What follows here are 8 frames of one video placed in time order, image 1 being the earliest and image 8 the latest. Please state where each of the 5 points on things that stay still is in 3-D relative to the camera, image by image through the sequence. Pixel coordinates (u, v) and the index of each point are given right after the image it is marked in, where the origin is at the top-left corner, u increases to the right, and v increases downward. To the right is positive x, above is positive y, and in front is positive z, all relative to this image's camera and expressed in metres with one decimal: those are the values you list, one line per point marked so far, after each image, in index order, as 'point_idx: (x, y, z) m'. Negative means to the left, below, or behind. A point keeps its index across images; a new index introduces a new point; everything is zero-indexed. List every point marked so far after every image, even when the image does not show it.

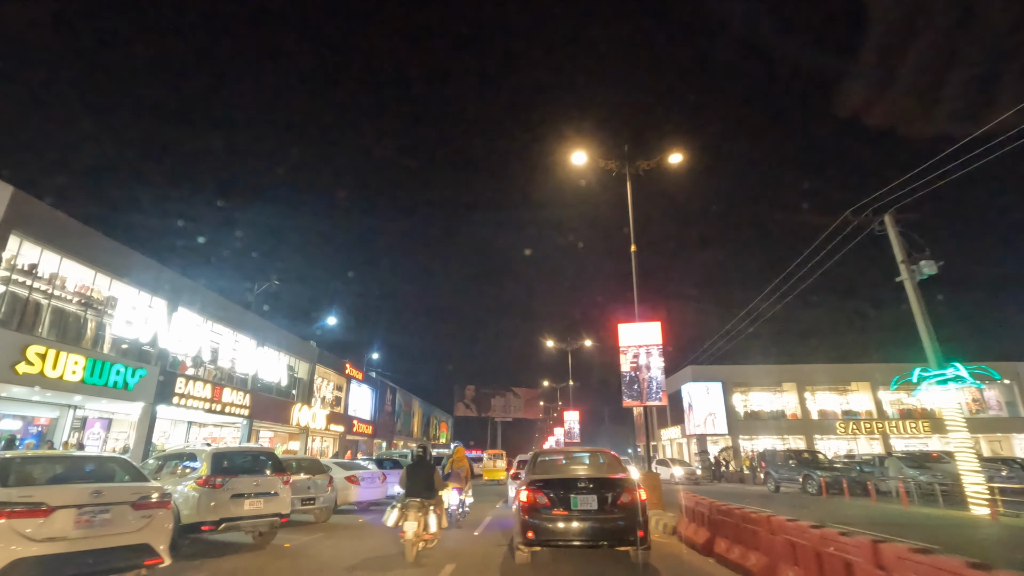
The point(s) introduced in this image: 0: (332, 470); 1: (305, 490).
0: (-4.7, -4.7, +14.8) m
1: (-4.3, -4.2, +11.9) m
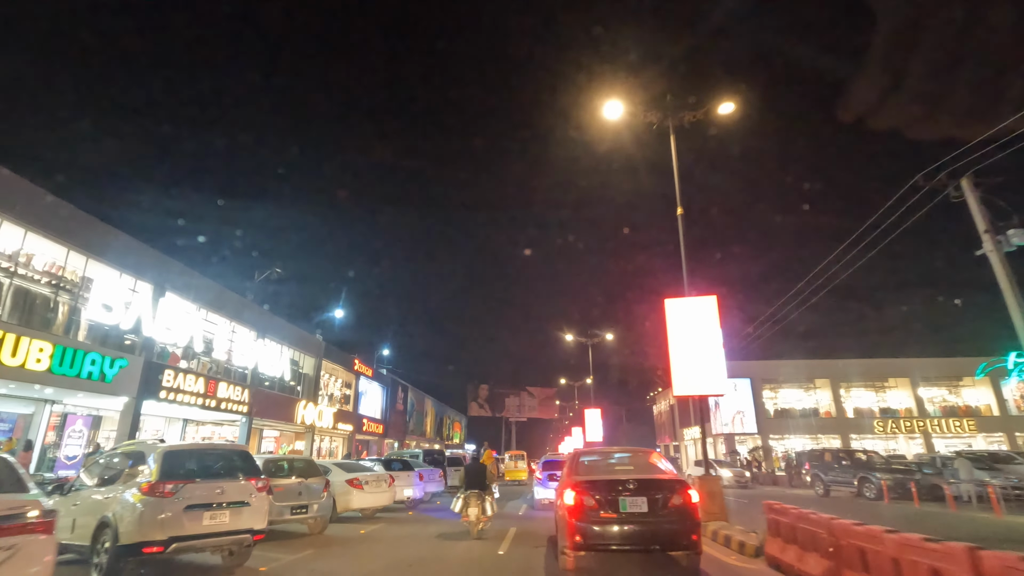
0: (-4.1, -4.2, +12.9) m
1: (-3.8, -3.6, +10.0) m
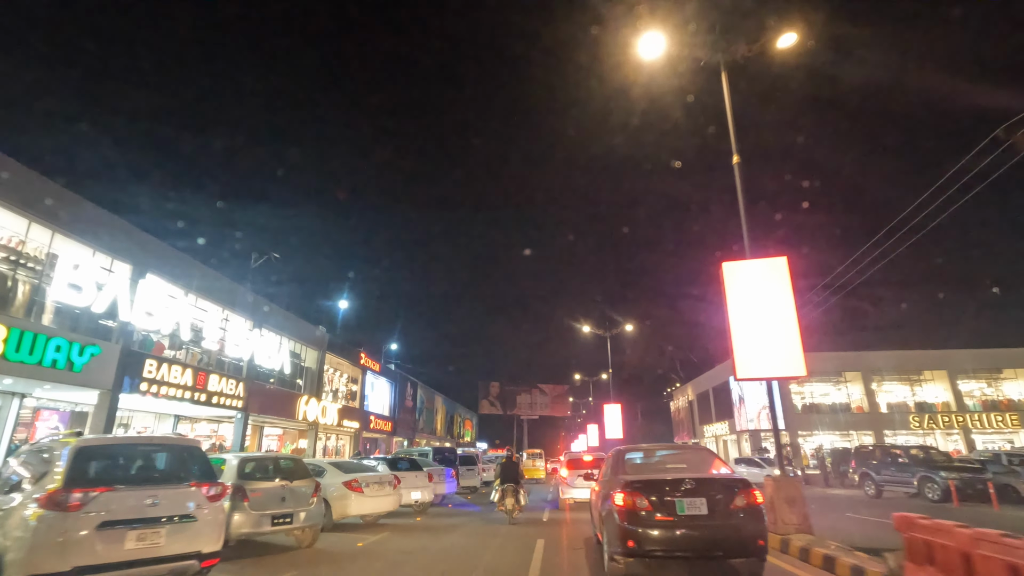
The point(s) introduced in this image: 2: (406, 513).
0: (-3.6, -3.6, +11.2) m
1: (-3.4, -3.1, +8.3) m
2: (-2.7, -5.7, +14.5) m
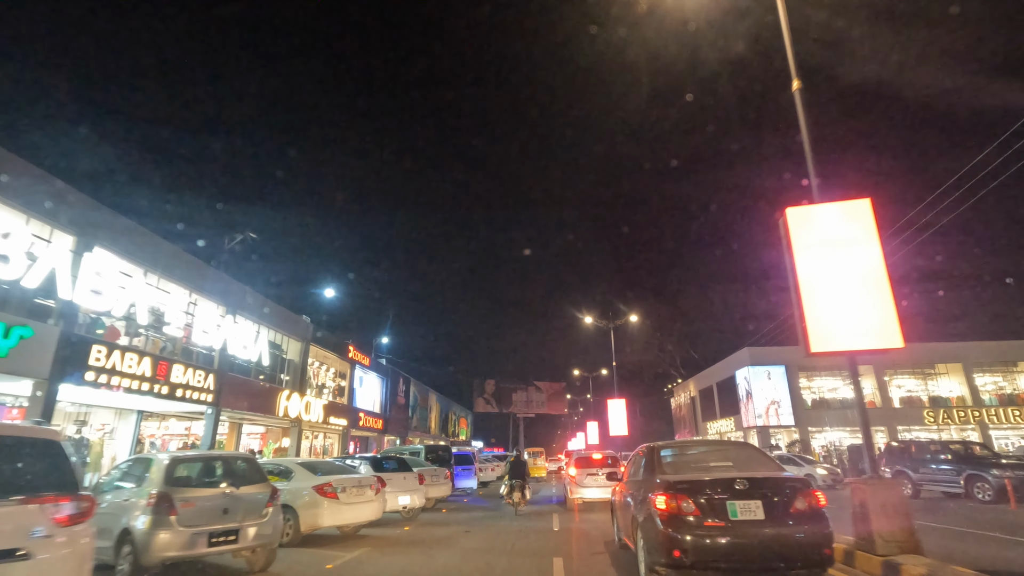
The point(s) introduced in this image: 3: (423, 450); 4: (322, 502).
0: (-3.5, -3.1, +9.2) m
1: (-3.3, -2.5, +6.3) m
2: (-2.6, -5.1, +12.6) m
3: (-2.9, -5.2, +18.6) m
4: (-2.9, -3.3, +8.8) m
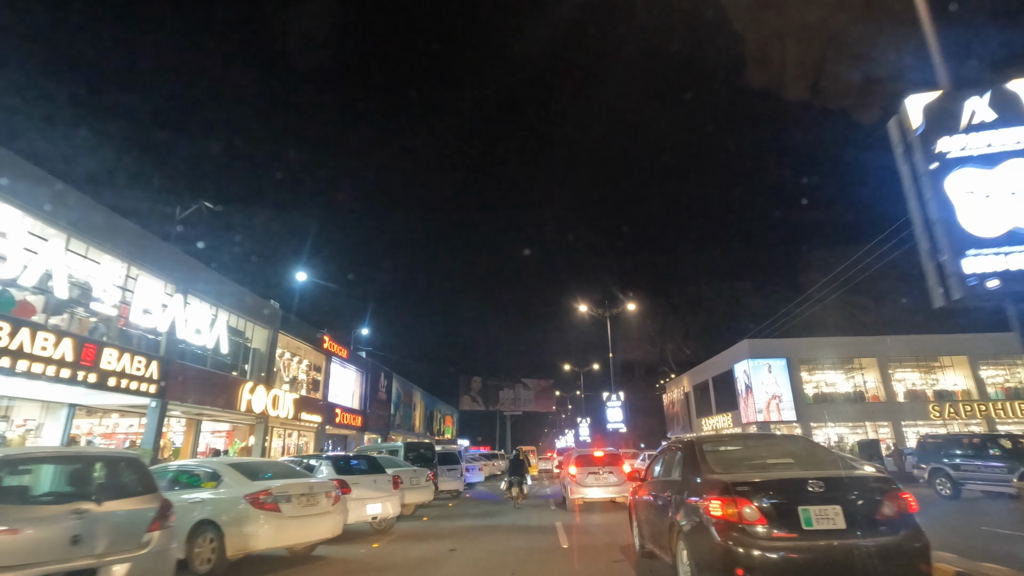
0: (-3.5, -2.4, +7.0) m
1: (-3.2, -1.8, +4.1) m
2: (-2.7, -4.4, +10.3) m
3: (-3.1, -4.5, +16.3) m
4: (-2.9, -2.6, +6.6) m
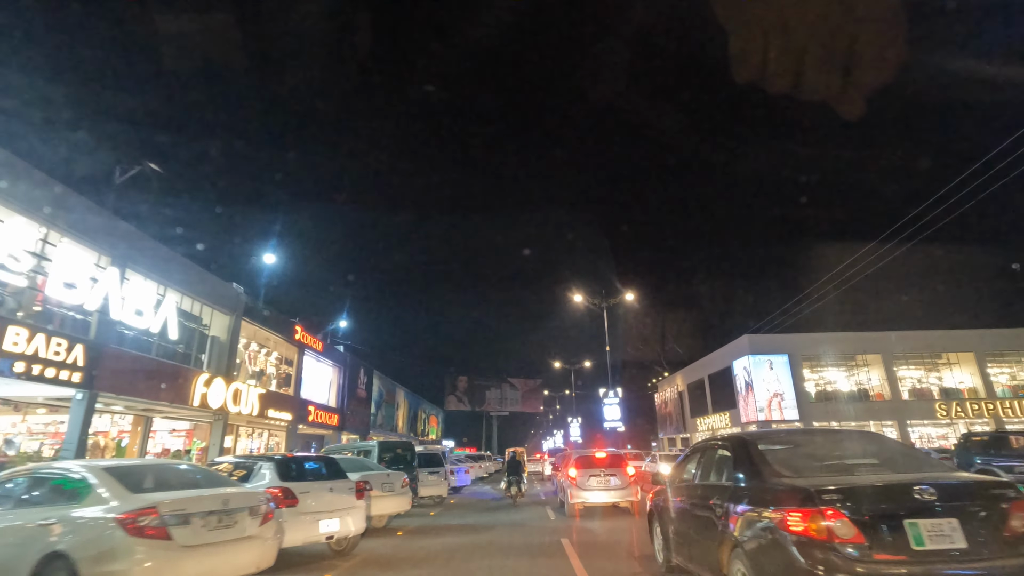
0: (-3.5, -1.7, +4.8) m
1: (-3.1, -1.2, +1.9) m
2: (-2.7, -3.8, +8.1) m
3: (-3.3, -3.9, +14.1) m
4: (-2.9, -2.0, +4.4) m
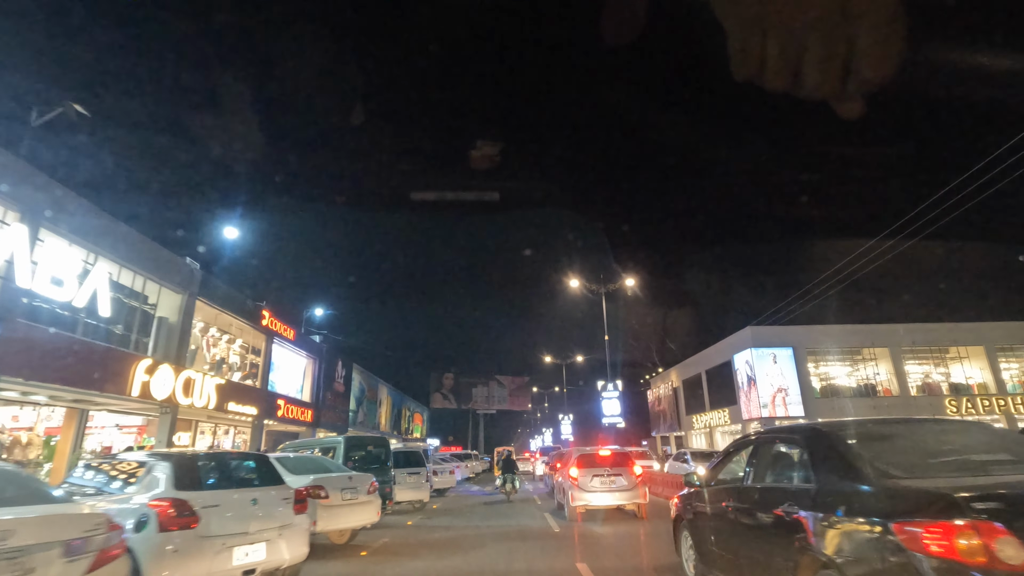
0: (-3.4, -1.0, +2.5) m
1: (-2.9, -0.5, -0.4) m
2: (-2.7, -3.1, +5.9) m
3: (-3.5, -3.2, +11.8) m
4: (-2.8, -1.3, +2.1) m
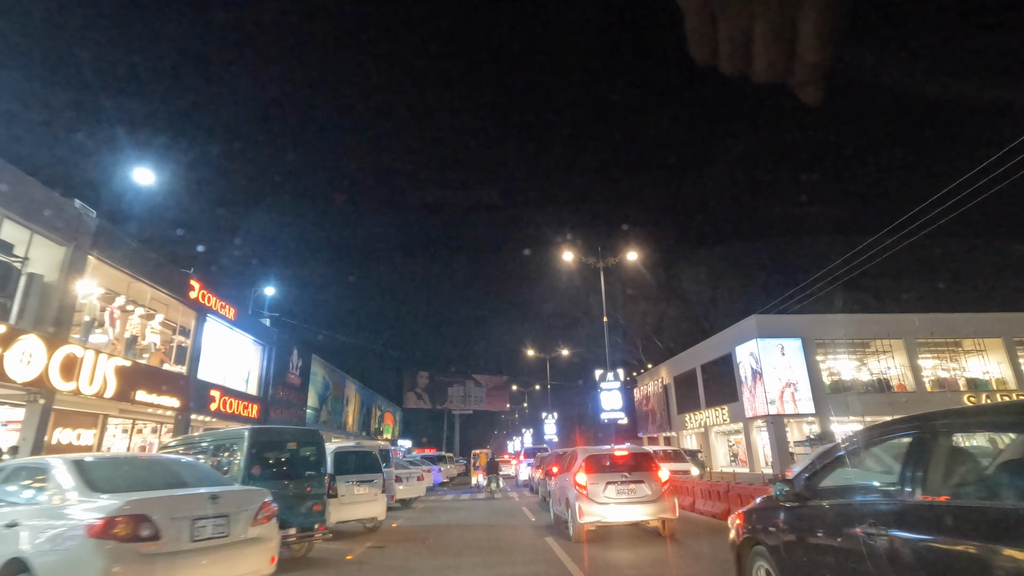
0: (-3.1, +0.1, -1.3) m
1: (-2.5, +0.6, -4.1) m
2: (-2.6, -2.0, +2.1) m
3: (-3.6, -2.1, +8.0) m
4: (-2.5, -0.2, -1.6) m
